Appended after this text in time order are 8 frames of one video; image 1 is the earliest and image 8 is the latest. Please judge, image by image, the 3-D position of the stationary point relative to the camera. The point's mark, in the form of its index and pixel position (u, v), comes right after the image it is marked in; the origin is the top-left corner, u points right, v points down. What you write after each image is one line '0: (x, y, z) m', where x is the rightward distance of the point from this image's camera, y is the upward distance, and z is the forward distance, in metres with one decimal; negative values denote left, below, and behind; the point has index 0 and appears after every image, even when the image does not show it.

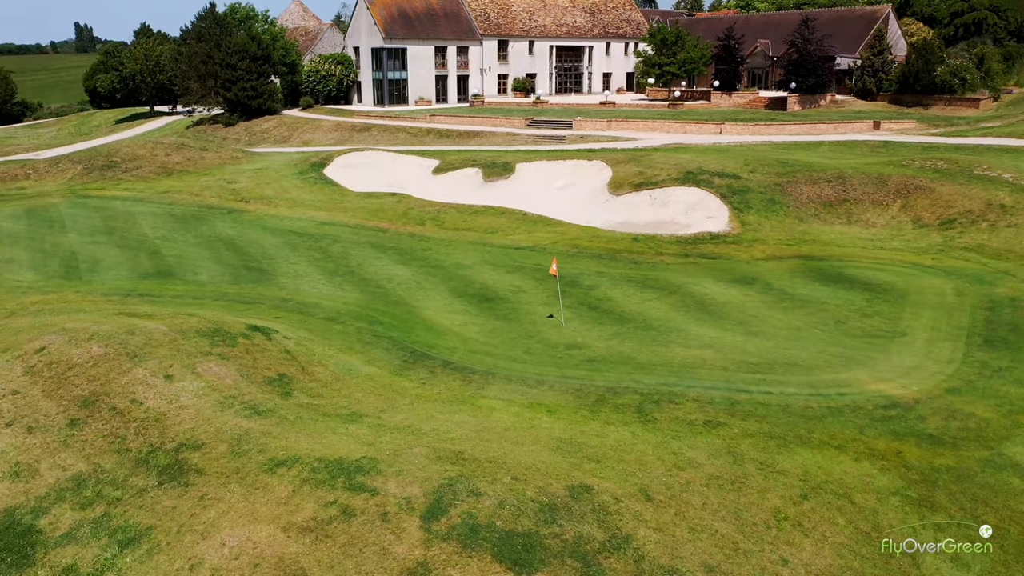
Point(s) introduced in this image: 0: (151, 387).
0: (-6.7, -1.9, +15.2) m
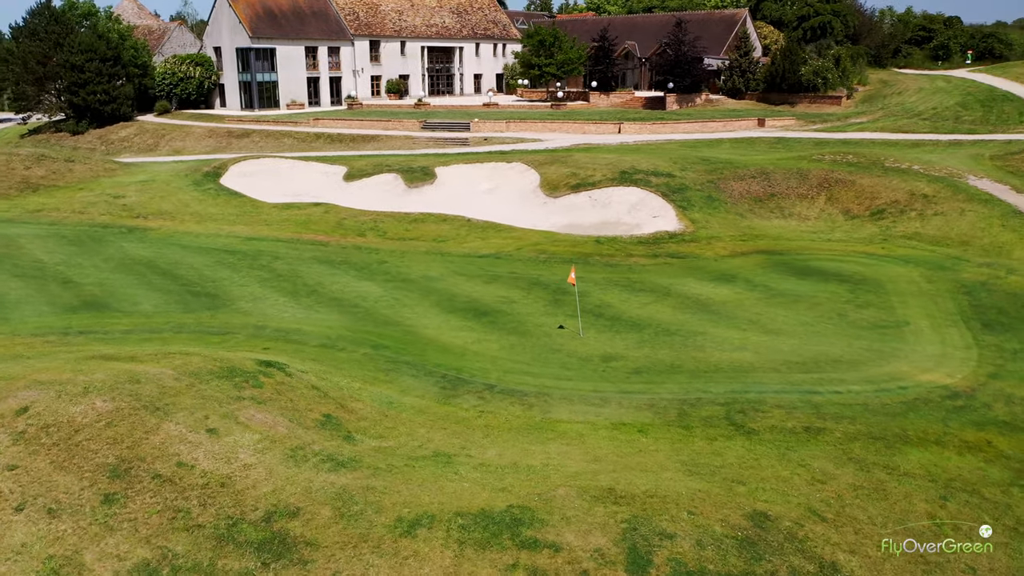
0: (-4.9, -2.4, +12.7) m
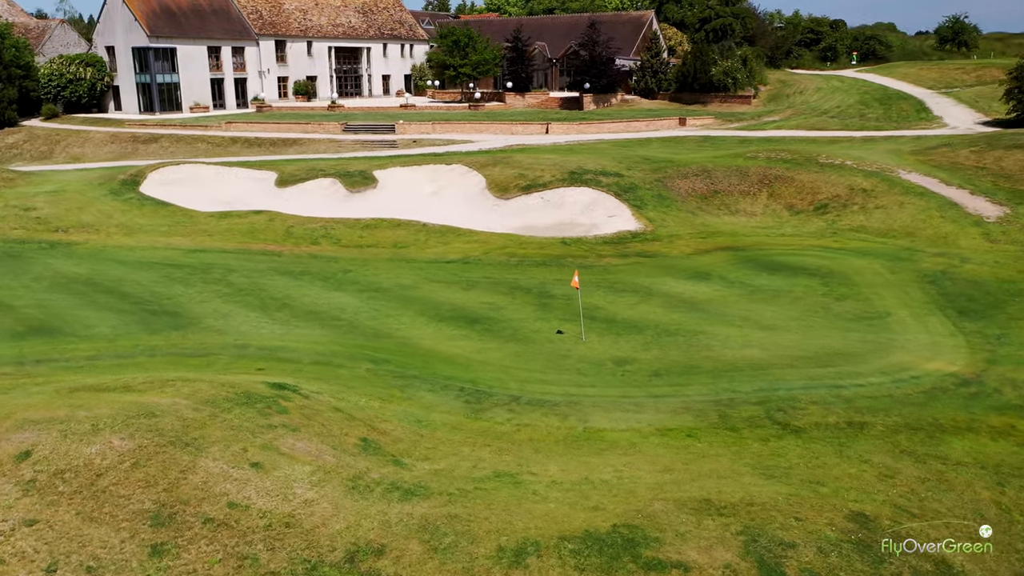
0: (-3.7, -2.7, +11.5) m
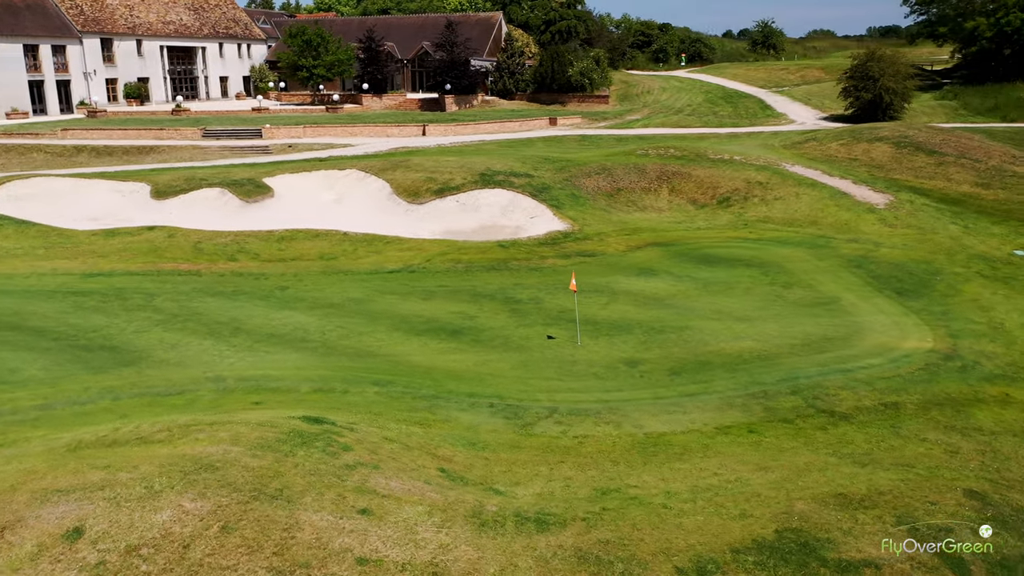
0: (-1.8, -3.0, +10.1) m
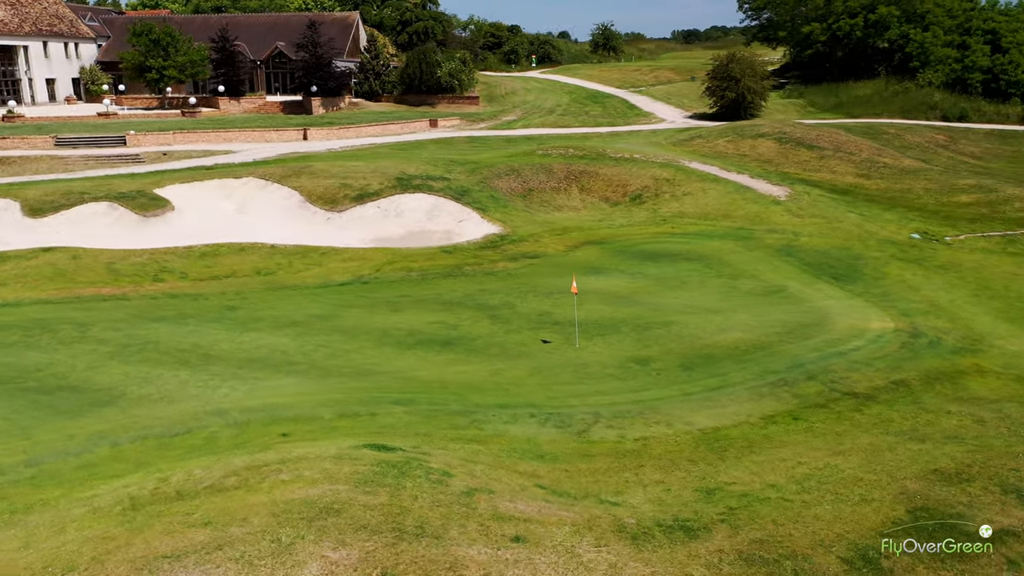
0: (+0.2, -3.2, +9.6) m
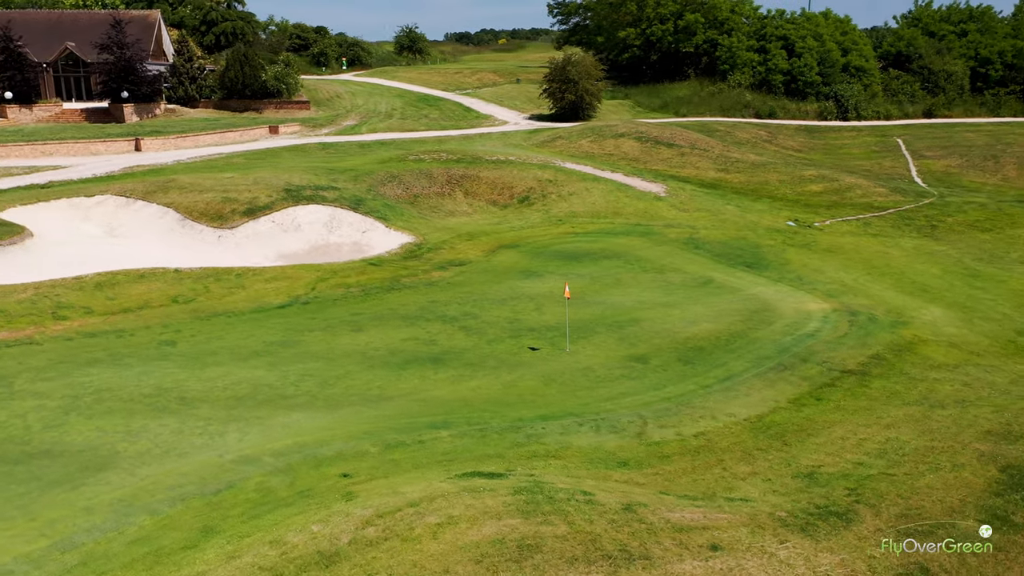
0: (+2.7, -3.3, +9.6) m
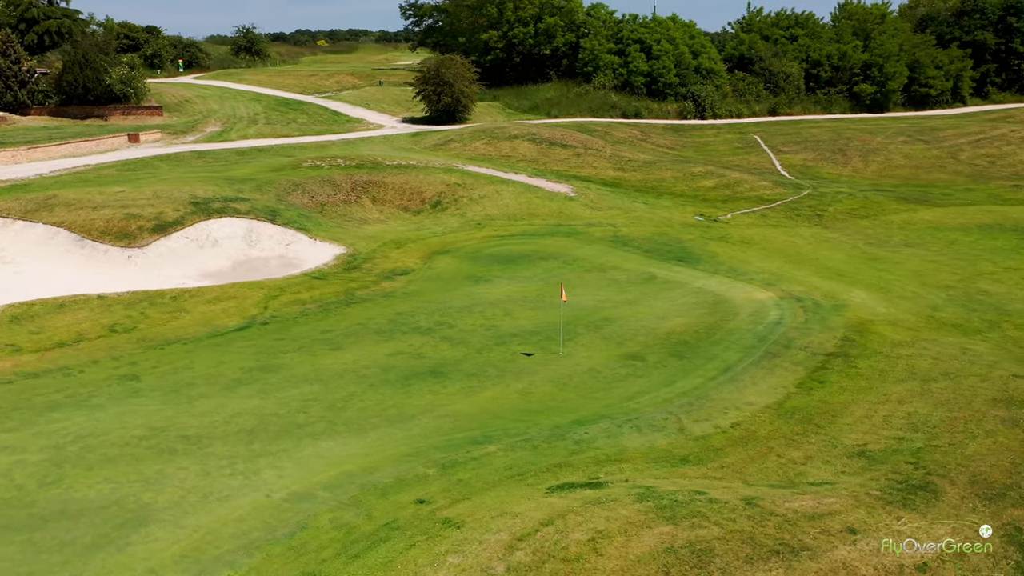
0: (+4.6, -3.2, +10.2) m
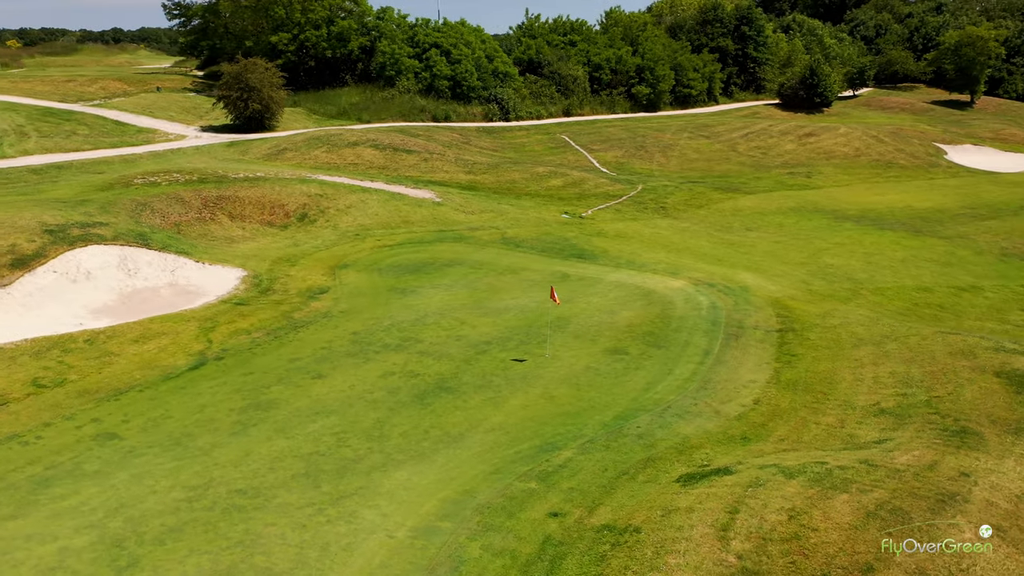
0: (+7.1, -2.9, +12.0) m
